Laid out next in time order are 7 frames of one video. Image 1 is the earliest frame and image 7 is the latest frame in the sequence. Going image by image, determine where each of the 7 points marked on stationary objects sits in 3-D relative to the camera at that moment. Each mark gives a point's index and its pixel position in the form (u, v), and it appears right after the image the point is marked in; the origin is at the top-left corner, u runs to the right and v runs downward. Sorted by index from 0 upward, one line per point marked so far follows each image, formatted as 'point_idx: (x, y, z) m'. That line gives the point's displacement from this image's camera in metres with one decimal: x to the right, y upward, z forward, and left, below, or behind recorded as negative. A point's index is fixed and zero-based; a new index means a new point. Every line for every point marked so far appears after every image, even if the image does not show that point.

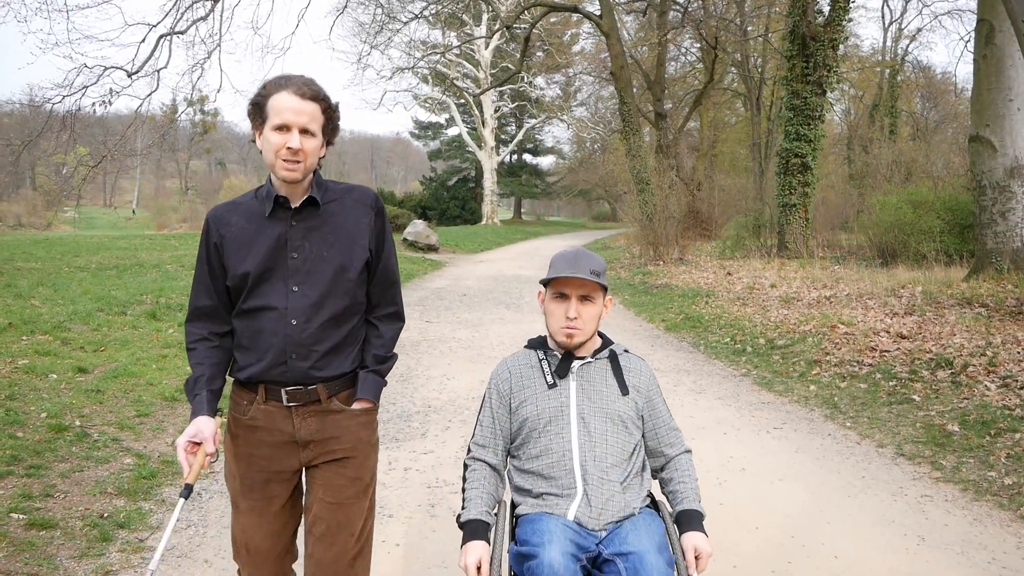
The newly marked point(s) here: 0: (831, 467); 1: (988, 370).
0: (+2.1, -1.2, +4.8) m
1: (+3.9, -0.7, +6.0) m
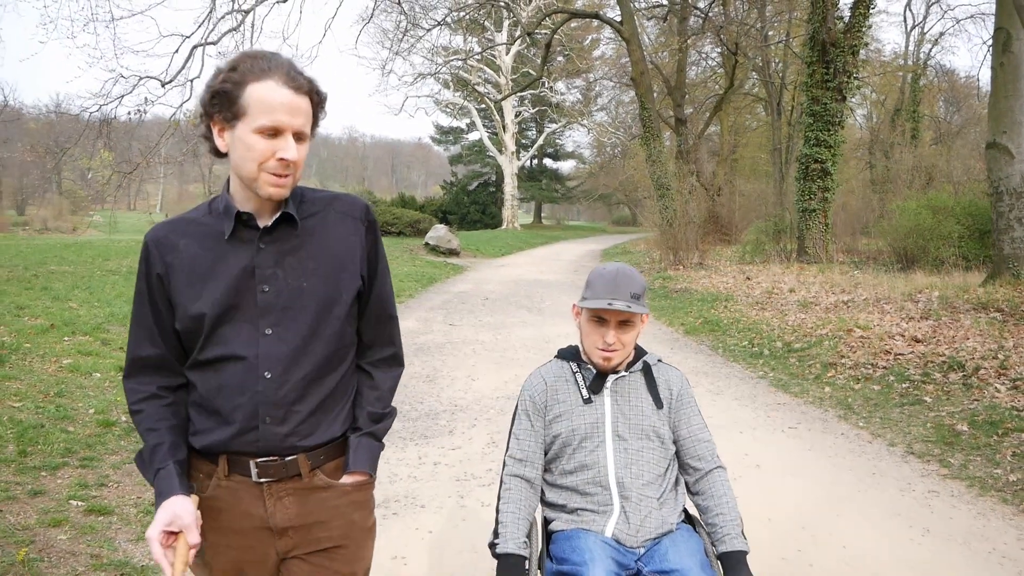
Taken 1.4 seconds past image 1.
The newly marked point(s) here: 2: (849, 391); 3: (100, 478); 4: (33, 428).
0: (+2.3, -1.2, +5.0) m
1: (+4.1, -0.7, +6.1) m
2: (+3.1, -0.9, +6.6) m
3: (-2.7, -1.2, +4.7) m
4: (-3.6, -1.0, +5.4) m
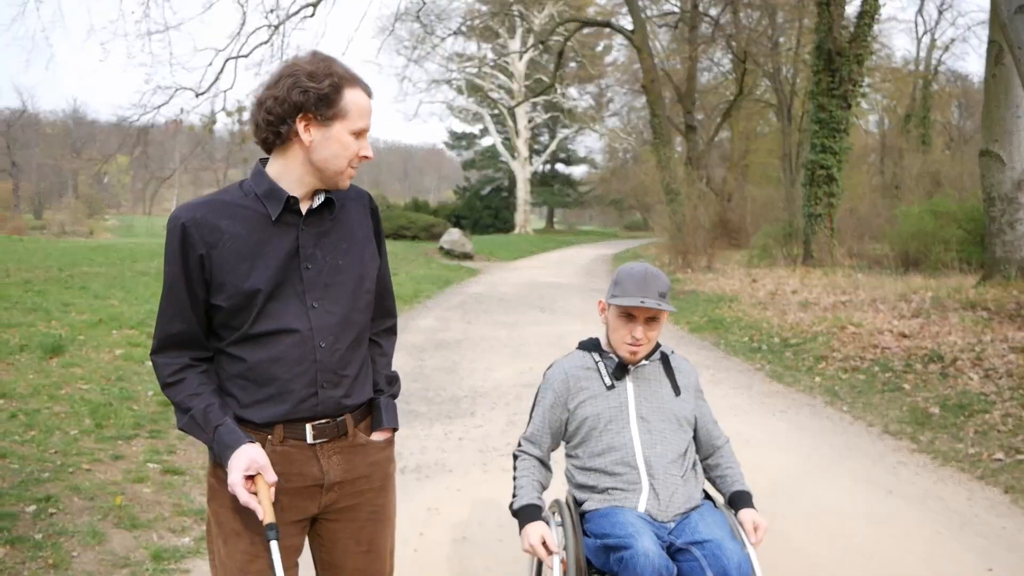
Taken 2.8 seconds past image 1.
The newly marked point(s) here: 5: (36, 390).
0: (+2.4, -1.2, +5.6) m
1: (+4.3, -0.7, +6.7) m
2: (+3.2, -0.9, +7.1) m
3: (-2.5, -1.2, +5.3) m
4: (-3.4, -1.0, +6.1) m
5: (-4.2, -0.9, +6.3) m
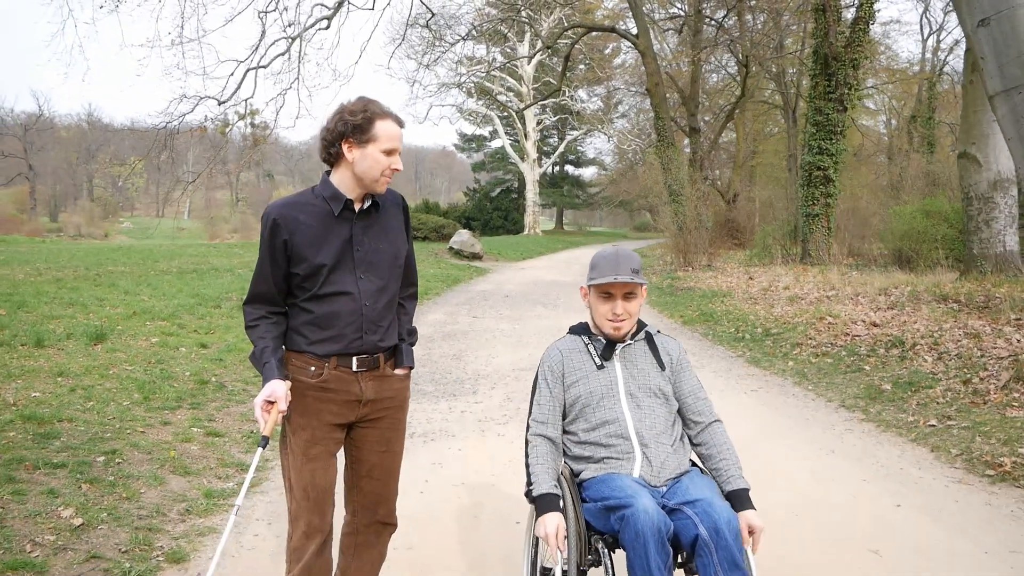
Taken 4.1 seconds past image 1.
0: (+2.4, -1.1, +6.3) m
1: (+4.3, -0.6, +7.3) m
2: (+3.2, -0.8, +7.8) m
3: (-2.6, -1.1, +6.1) m
4: (-3.4, -0.9, +6.9) m
5: (-4.2, -0.8, +7.1) m
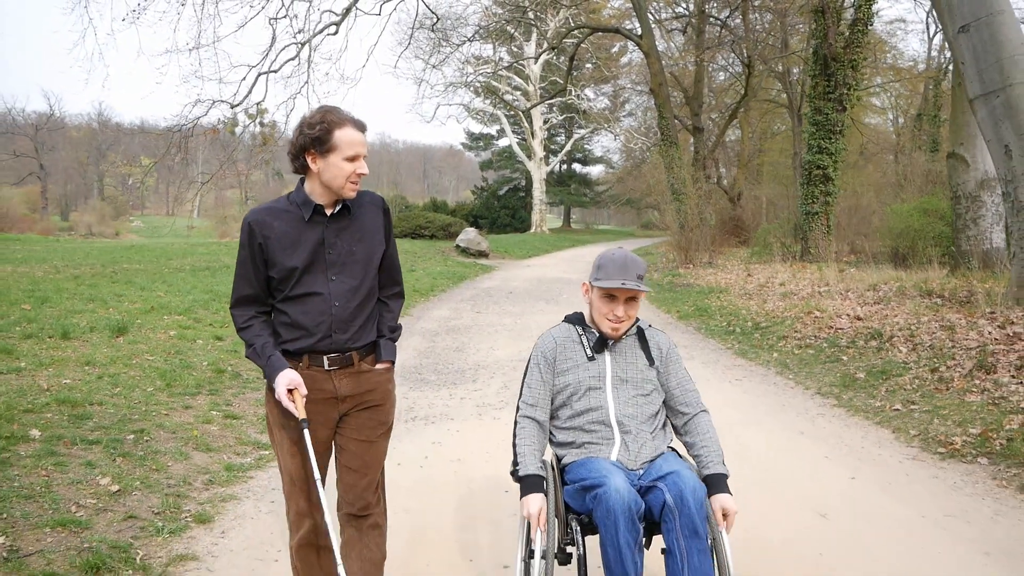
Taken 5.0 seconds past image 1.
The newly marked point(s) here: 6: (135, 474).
0: (+2.3, -1.0, +6.7) m
1: (+4.2, -0.5, +7.7) m
2: (+3.2, -0.8, +8.2) m
3: (-2.6, -1.0, +6.6) m
4: (-3.5, -0.8, +7.4) m
5: (-4.2, -0.7, +7.6) m
6: (-2.4, -1.2, +4.6) m
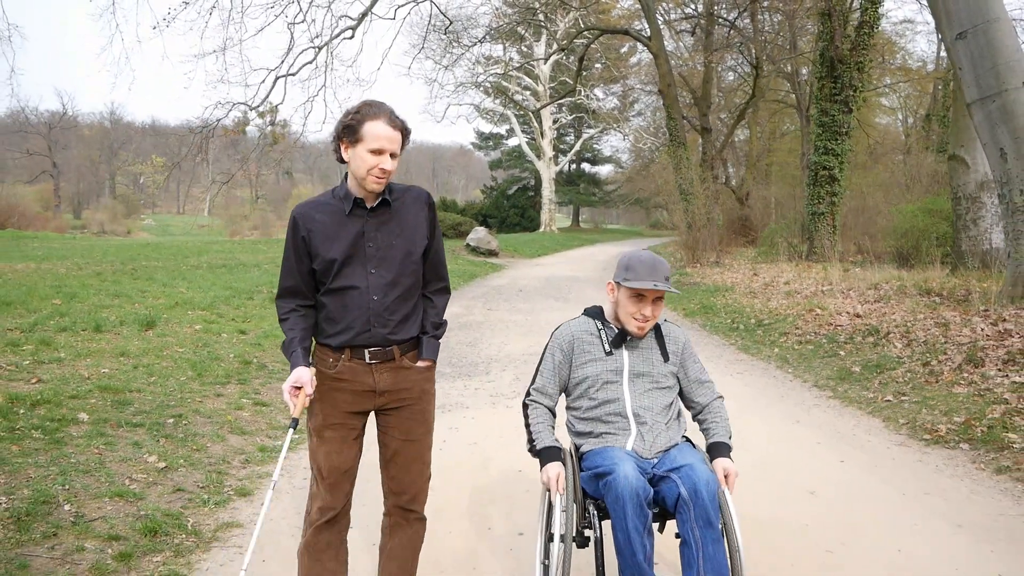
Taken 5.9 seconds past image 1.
0: (+2.5, -1.0, +7.1) m
1: (+4.4, -0.5, +8.1) m
2: (+3.3, -0.7, +8.6) m
3: (-2.5, -1.0, +7.0) m
4: (-3.4, -0.8, +7.8) m
5: (-4.1, -0.7, +8.1) m
6: (-2.3, -1.1, +5.0) m
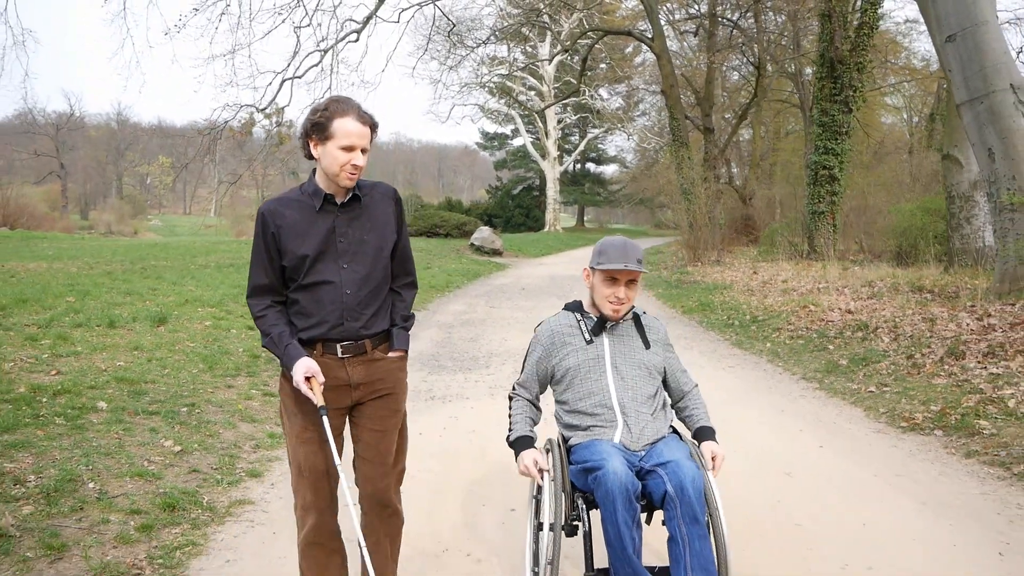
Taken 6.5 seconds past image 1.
0: (+2.4, -1.0, +7.3) m
1: (+4.4, -0.5, +8.3) m
2: (+3.3, -0.7, +8.8) m
3: (-2.5, -0.9, +7.3) m
4: (-3.4, -0.8, +8.1) m
5: (-4.1, -0.7, +8.4) m
6: (-2.3, -1.1, +5.3) m
